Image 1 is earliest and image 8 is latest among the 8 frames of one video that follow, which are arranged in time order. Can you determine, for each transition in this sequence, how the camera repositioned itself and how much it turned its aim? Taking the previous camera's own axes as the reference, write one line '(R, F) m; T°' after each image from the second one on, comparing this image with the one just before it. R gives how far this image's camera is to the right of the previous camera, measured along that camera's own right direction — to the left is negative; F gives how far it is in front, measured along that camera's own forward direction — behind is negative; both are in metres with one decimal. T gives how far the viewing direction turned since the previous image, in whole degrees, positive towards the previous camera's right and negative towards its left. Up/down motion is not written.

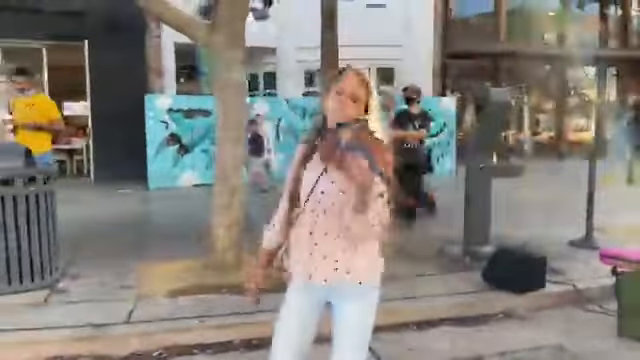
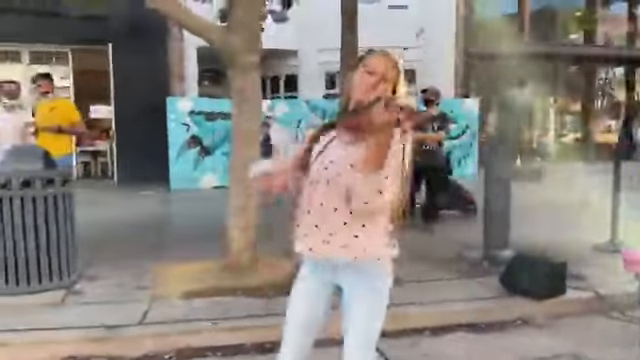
(+0.1, 0.0) m; -2°
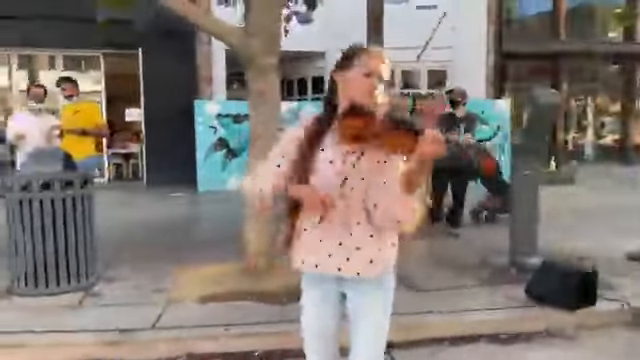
(+0.2, +0.1) m; -3°
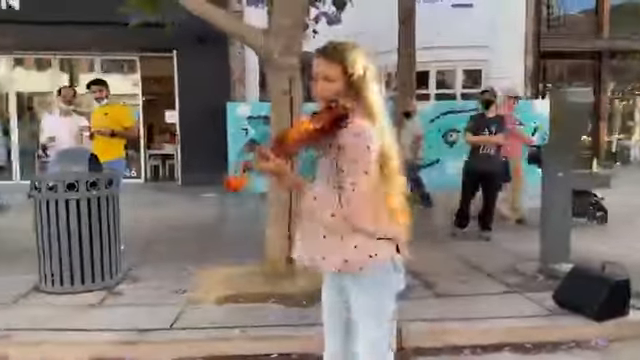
(+0.2, +0.1) m; -4°
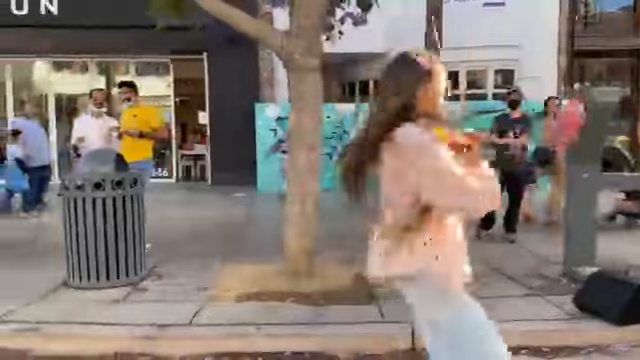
(+0.2, -0.1) m; -3°
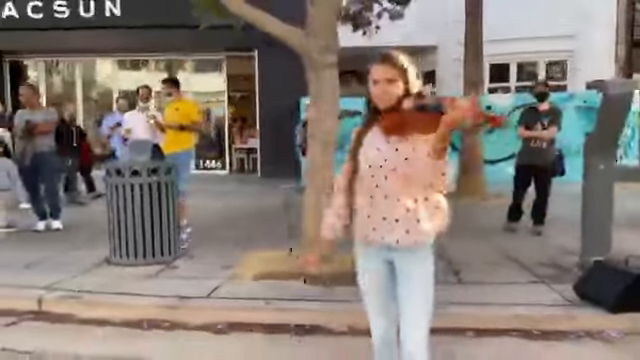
(+0.5, -0.5) m; -6°
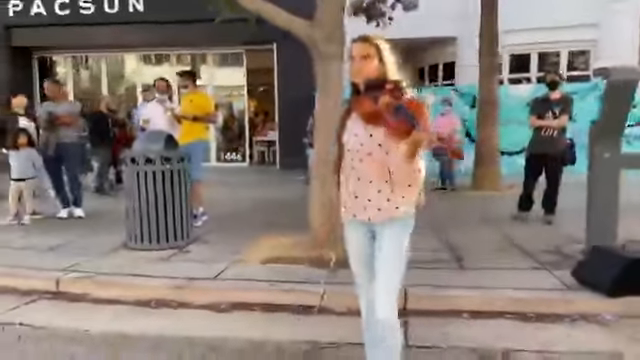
(+0.2, -0.2) m; -2°
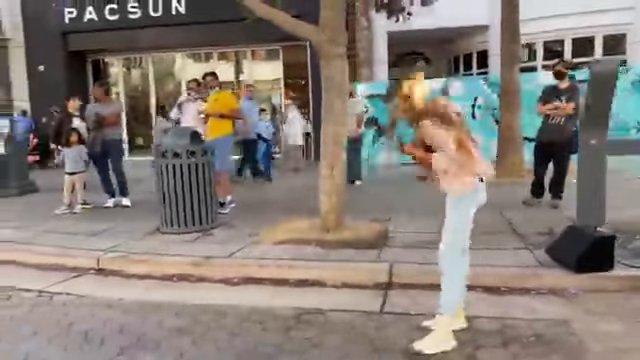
(+0.6, -0.8) m; -5°
